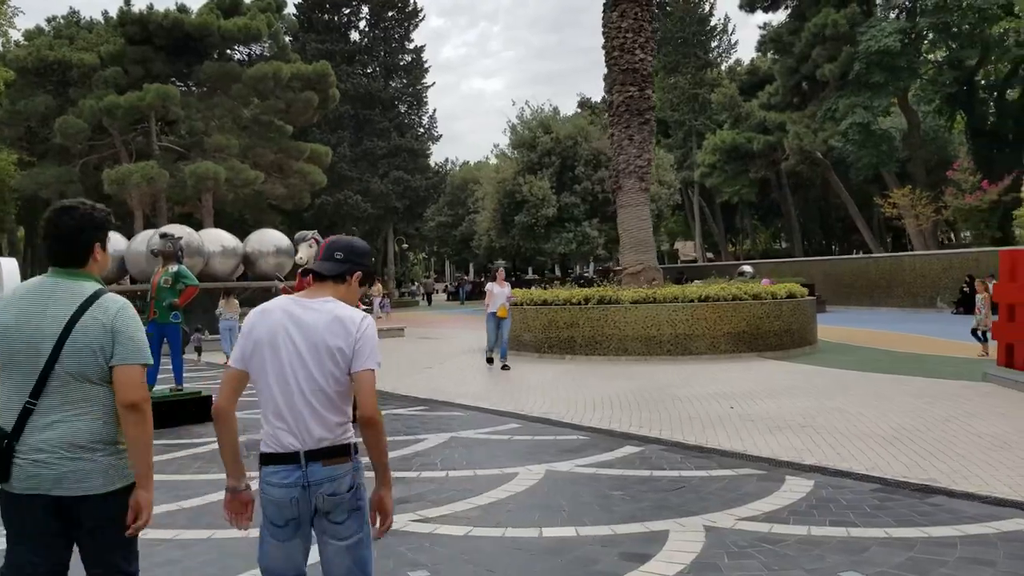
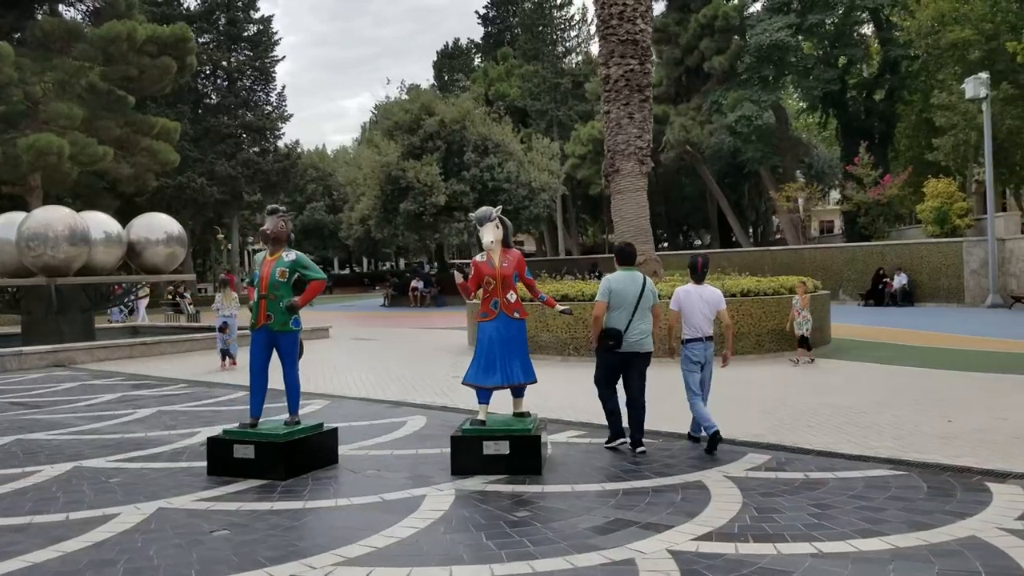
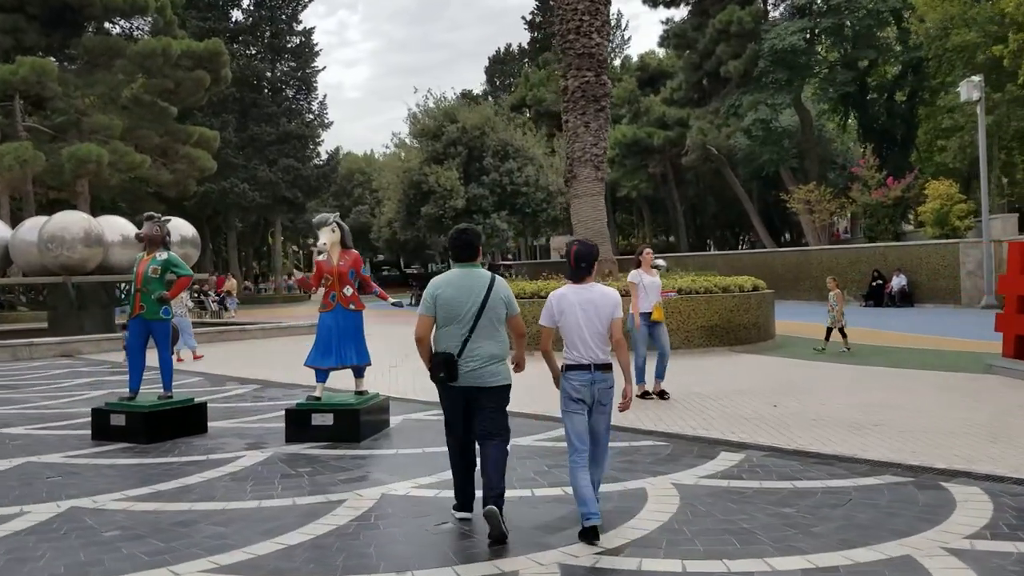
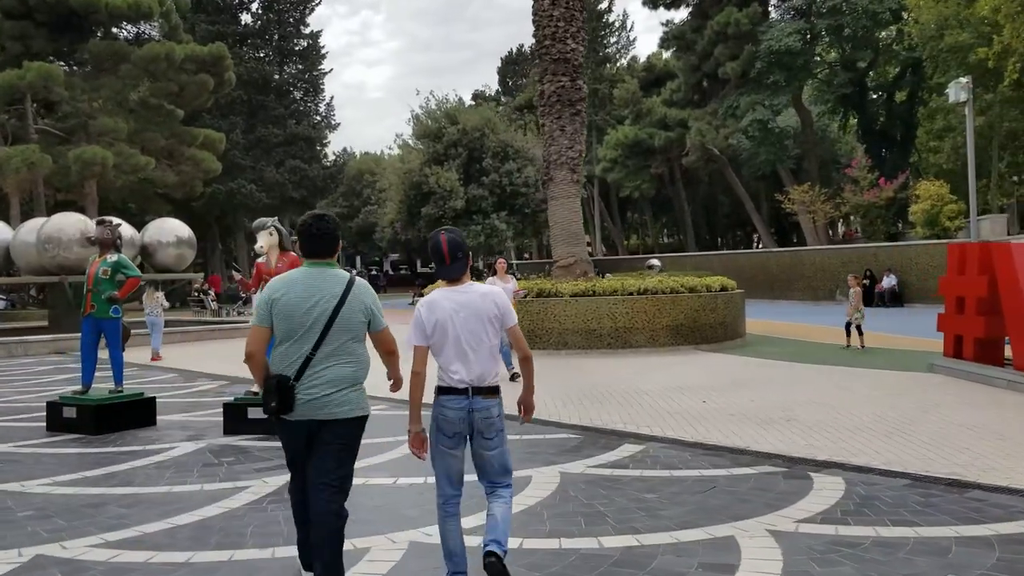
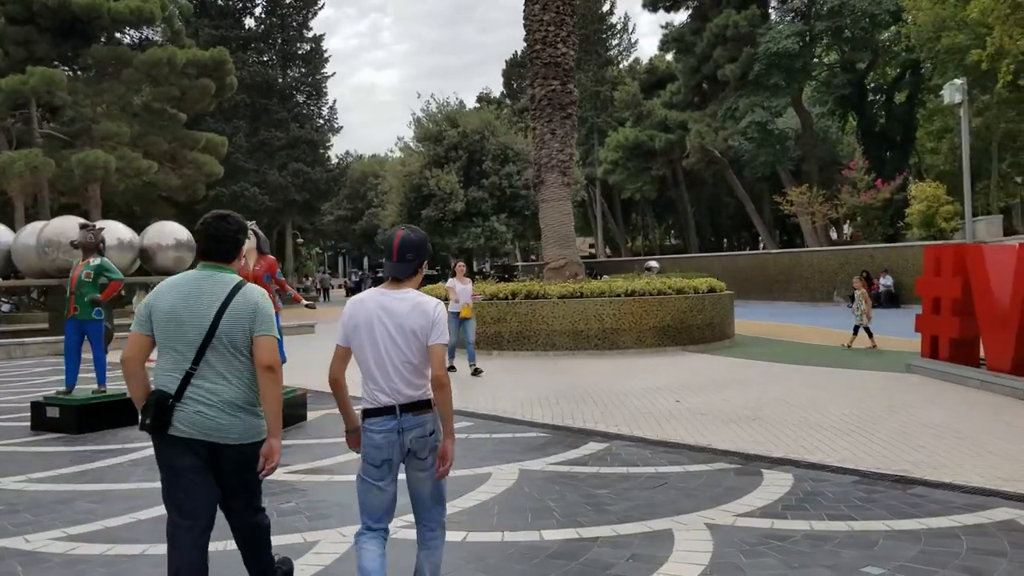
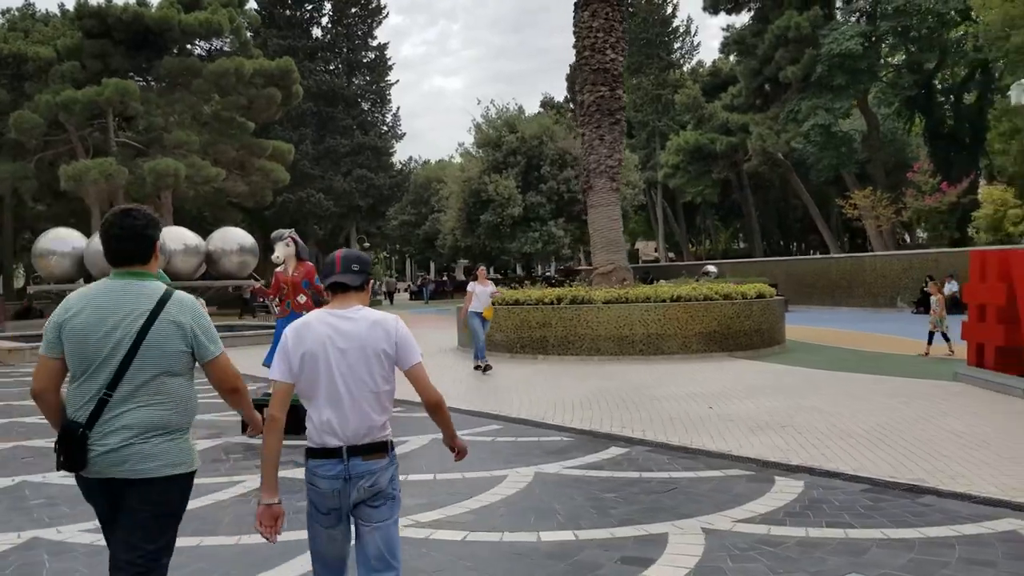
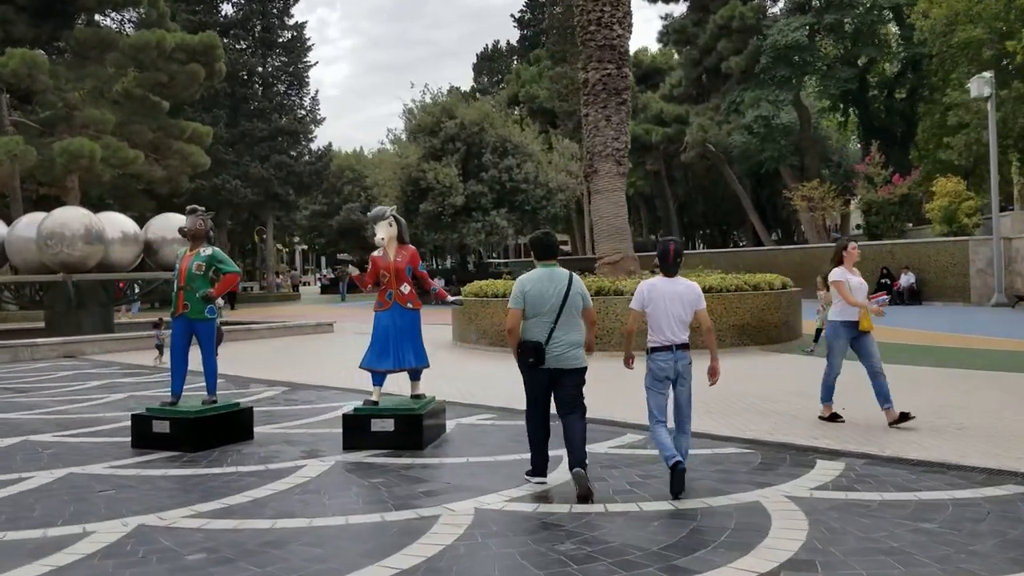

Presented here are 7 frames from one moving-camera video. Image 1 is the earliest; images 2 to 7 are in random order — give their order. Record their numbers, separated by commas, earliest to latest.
6, 5, 4, 3, 7, 2
